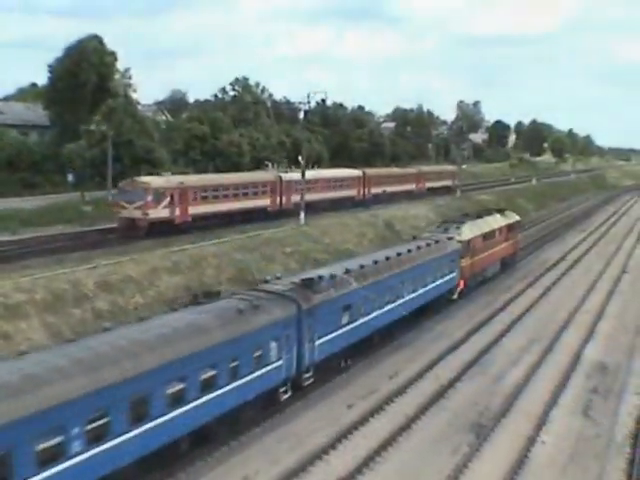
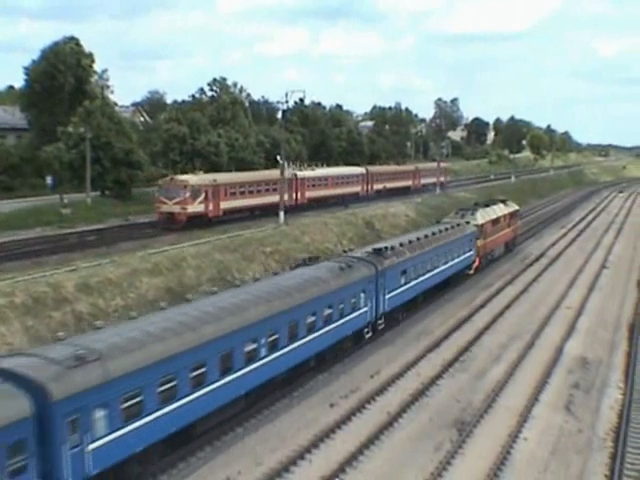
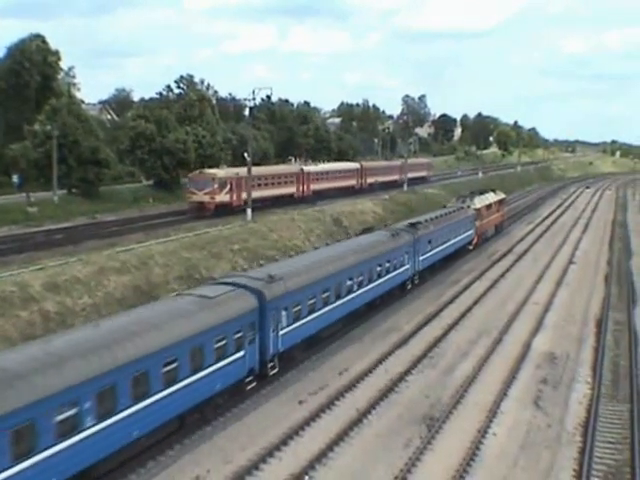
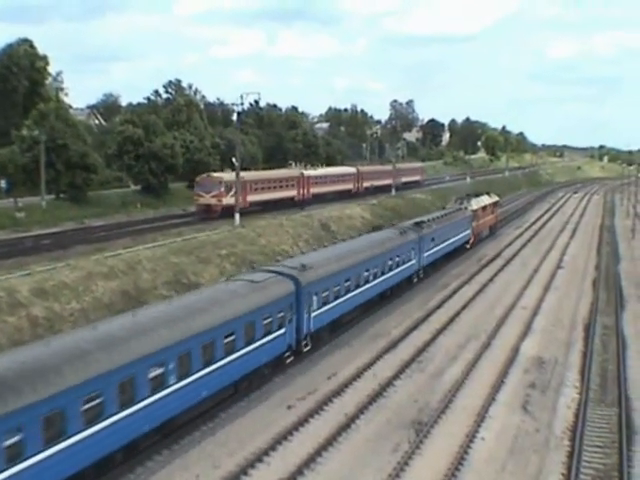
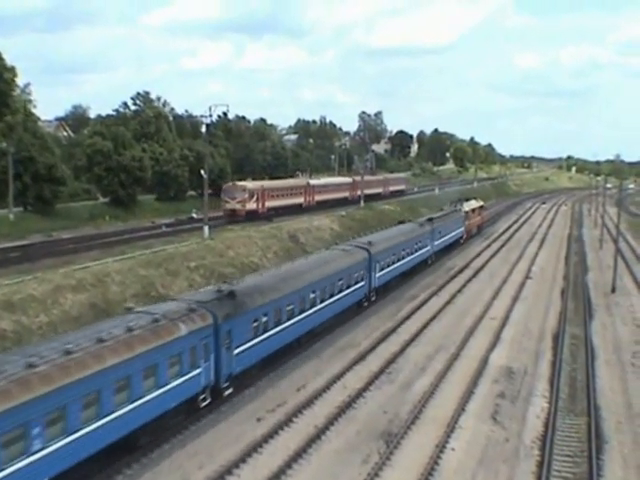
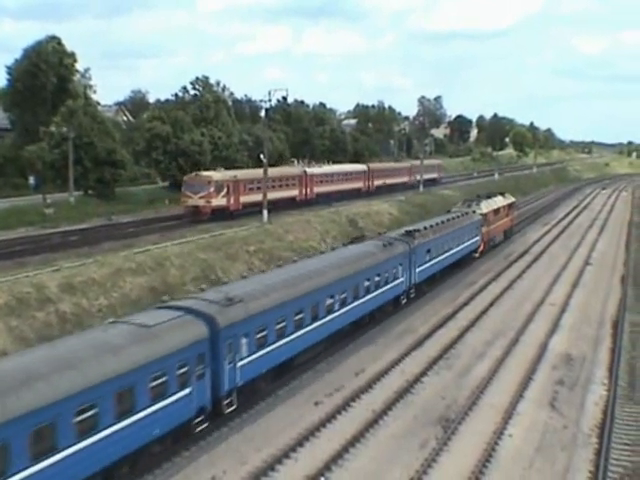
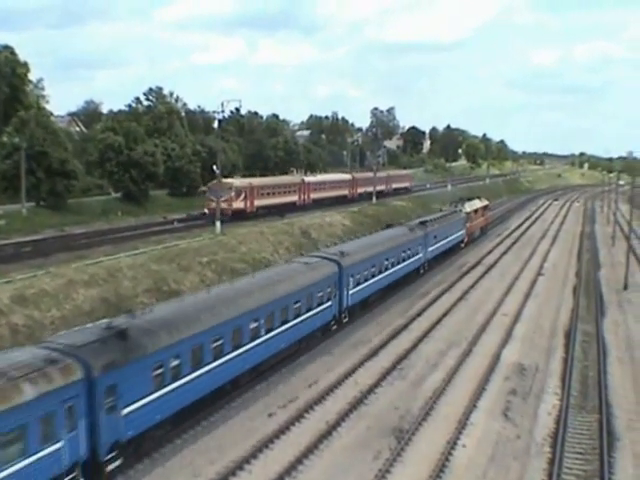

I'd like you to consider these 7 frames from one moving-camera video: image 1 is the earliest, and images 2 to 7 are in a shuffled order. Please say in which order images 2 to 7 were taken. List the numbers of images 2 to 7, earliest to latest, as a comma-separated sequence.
2, 6, 3, 4, 7, 5
